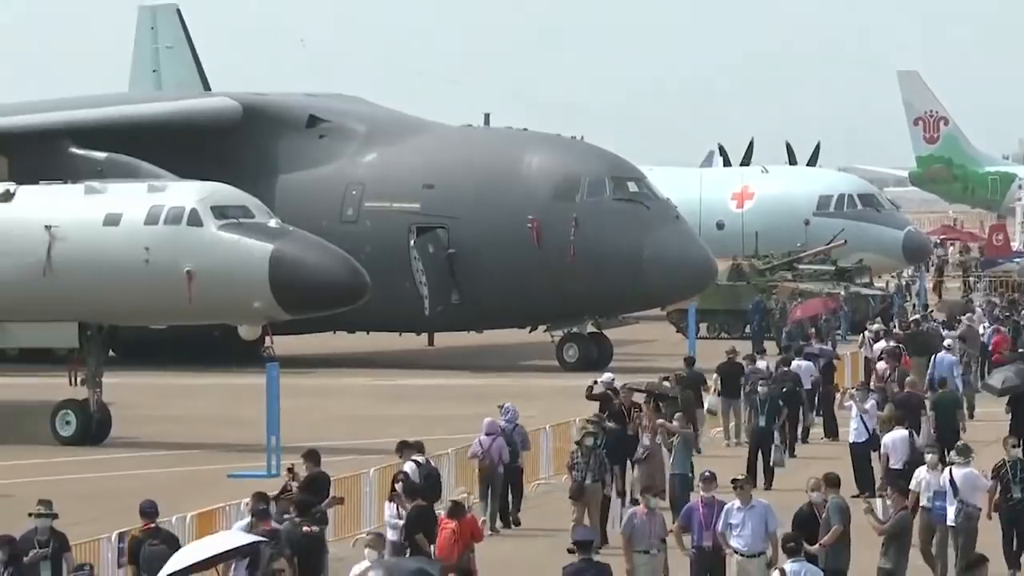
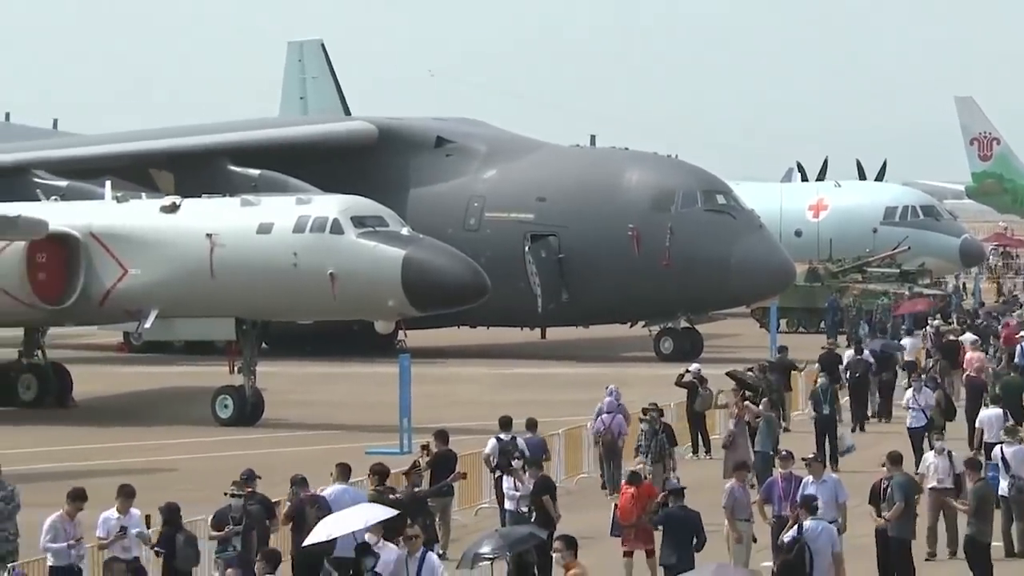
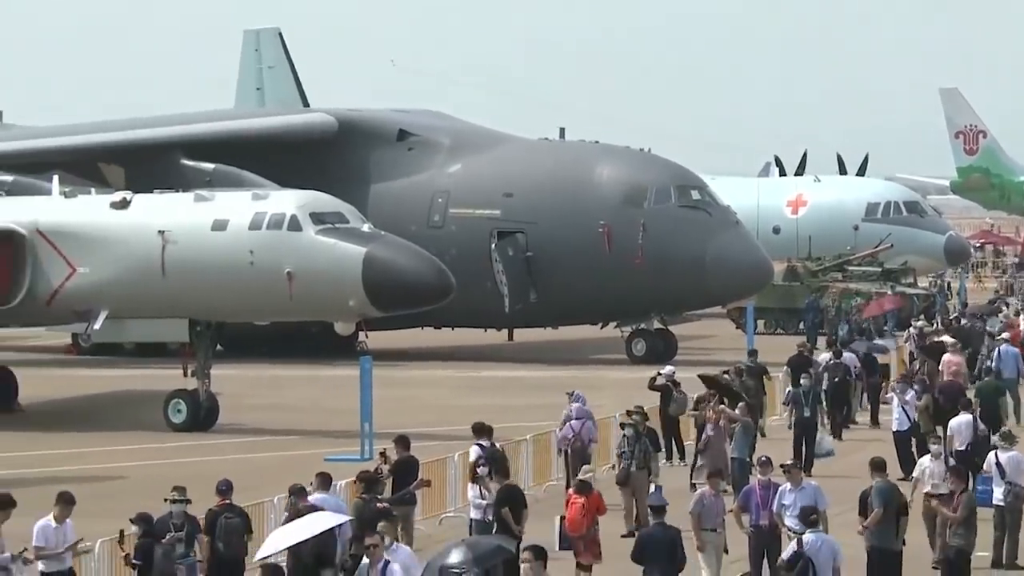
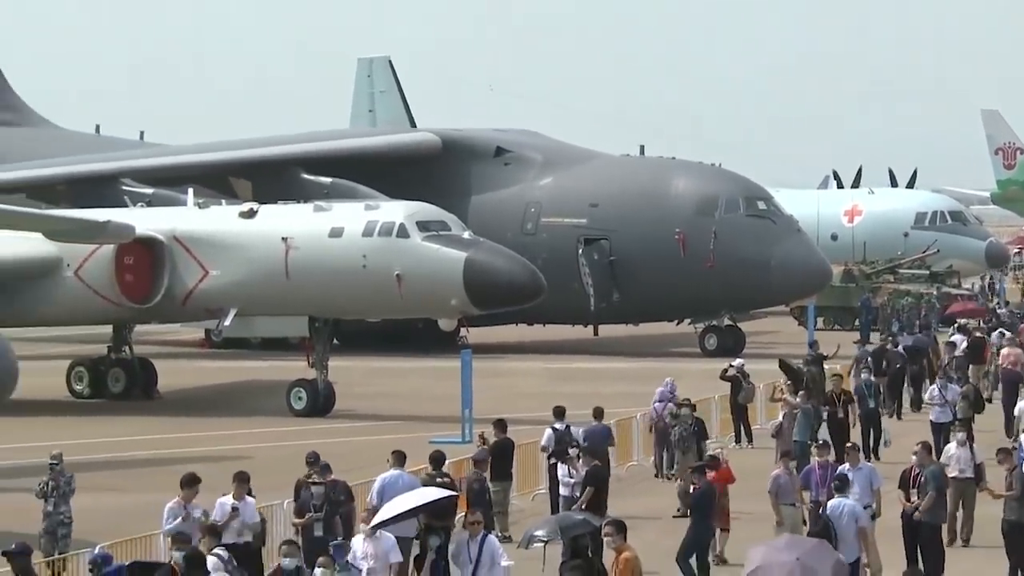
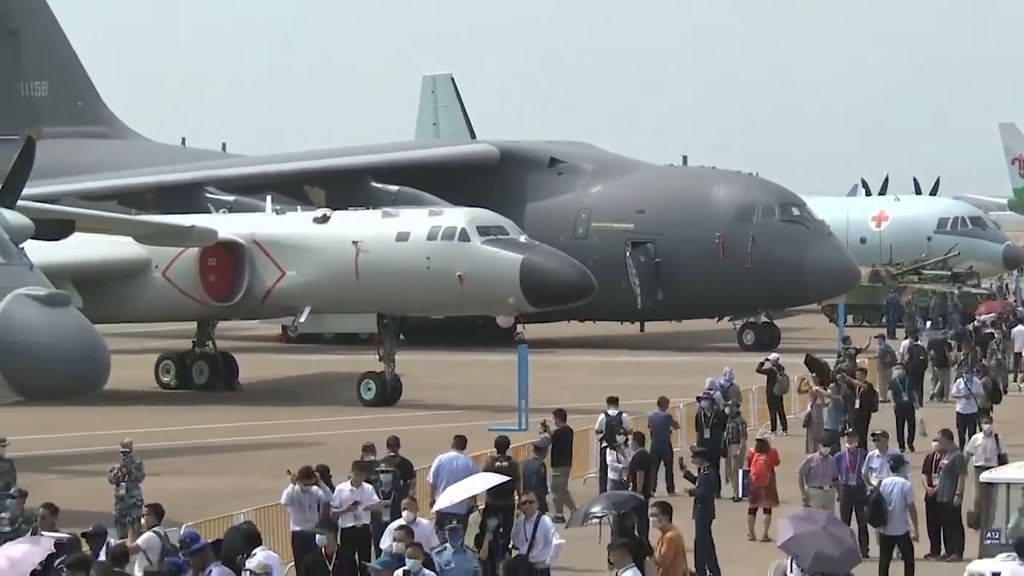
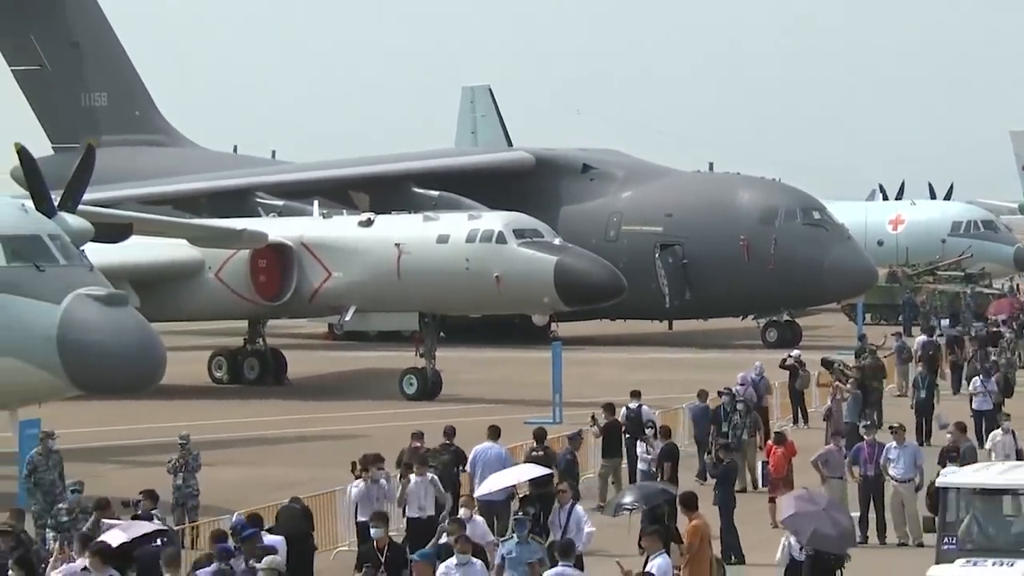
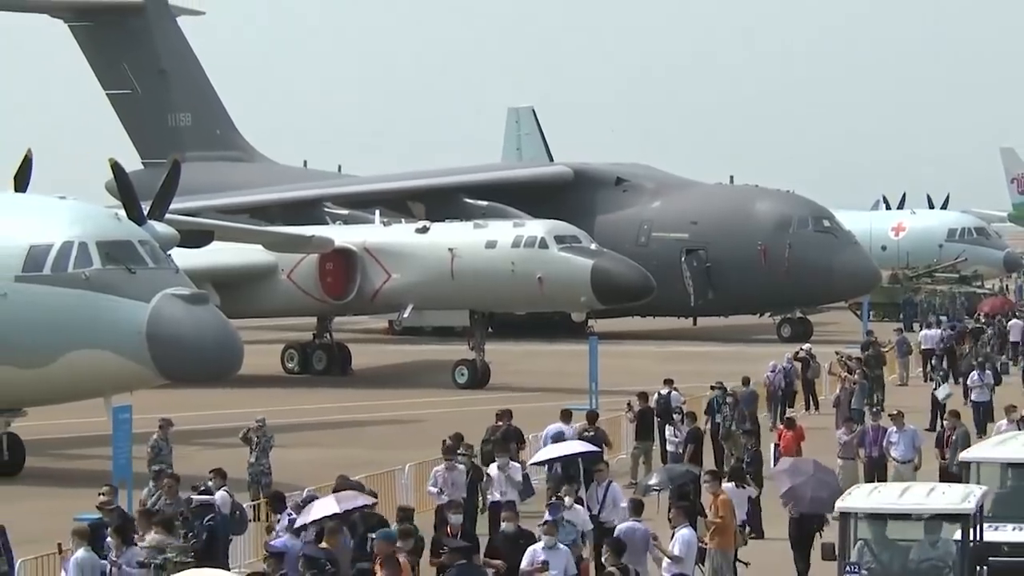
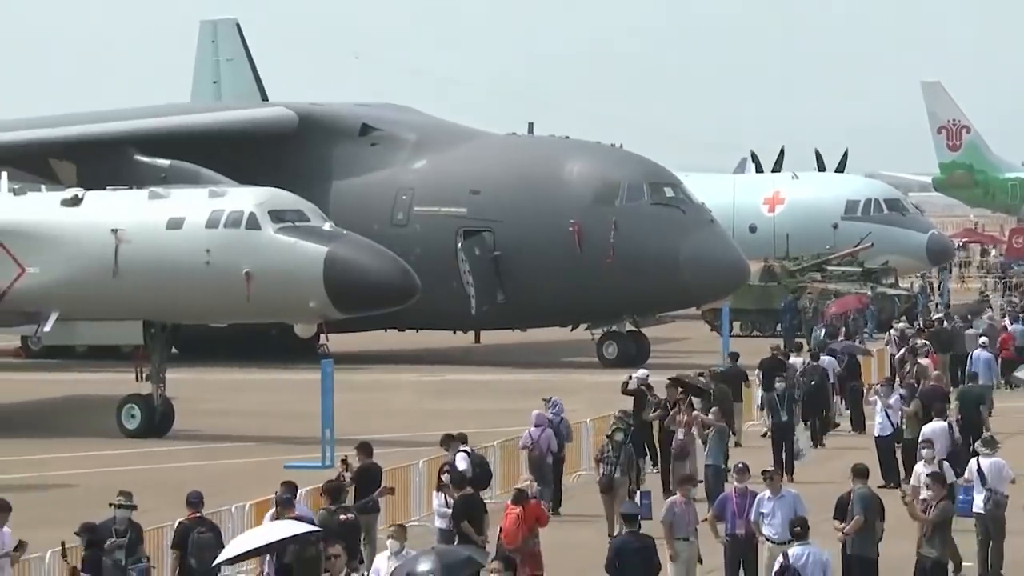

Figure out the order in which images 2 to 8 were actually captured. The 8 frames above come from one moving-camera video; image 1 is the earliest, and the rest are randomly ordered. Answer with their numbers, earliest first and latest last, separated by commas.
8, 3, 2, 4, 5, 6, 7
